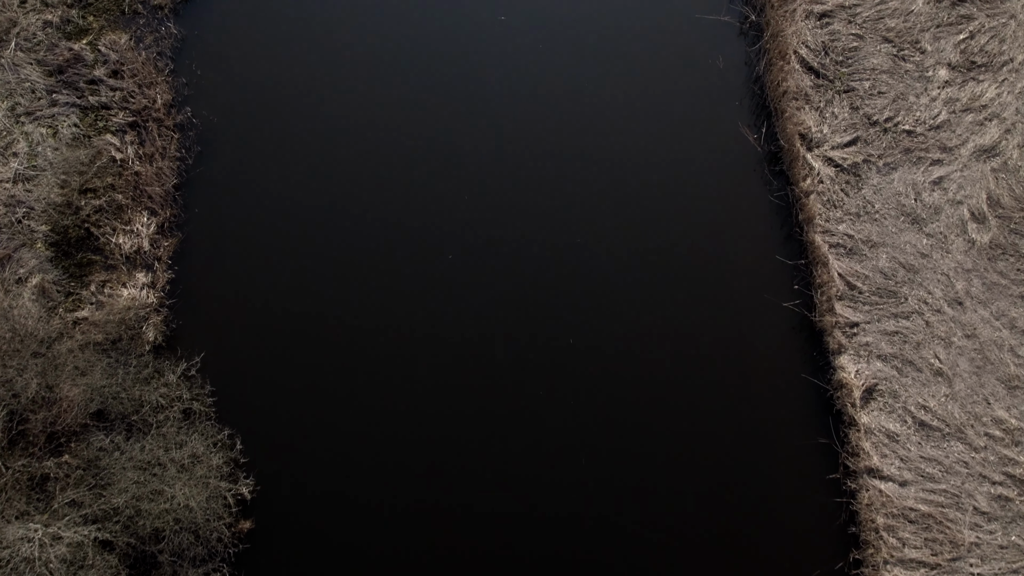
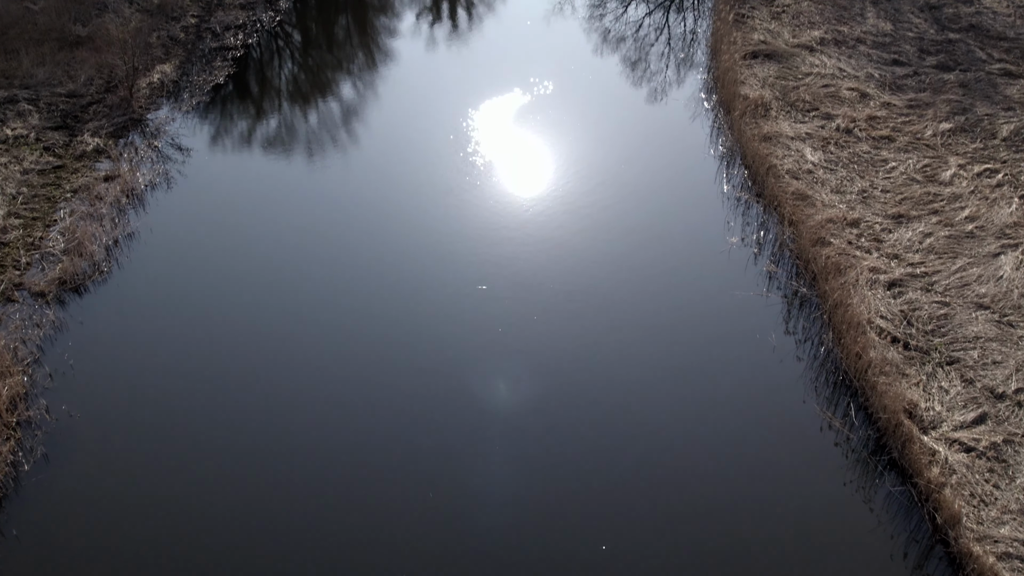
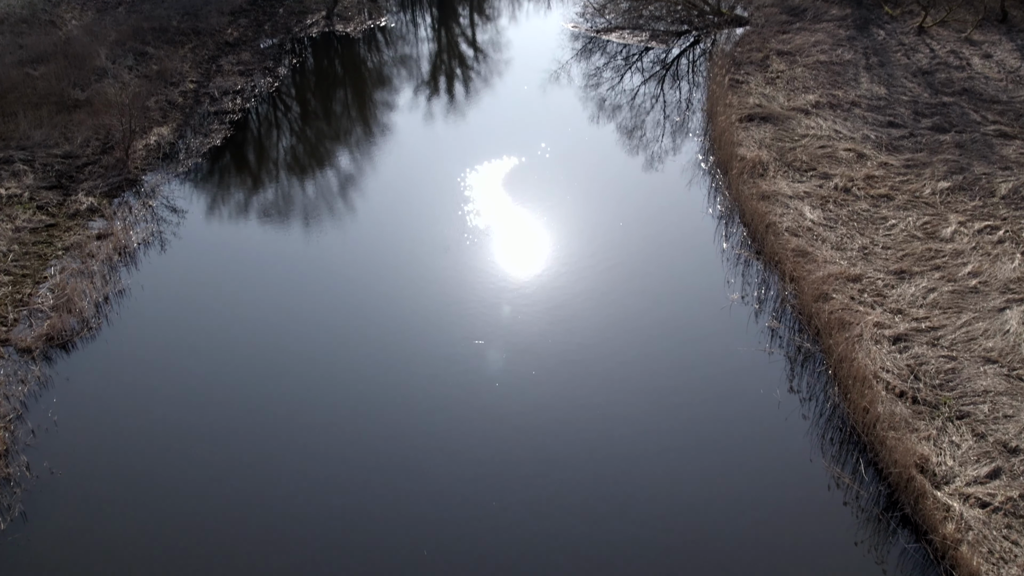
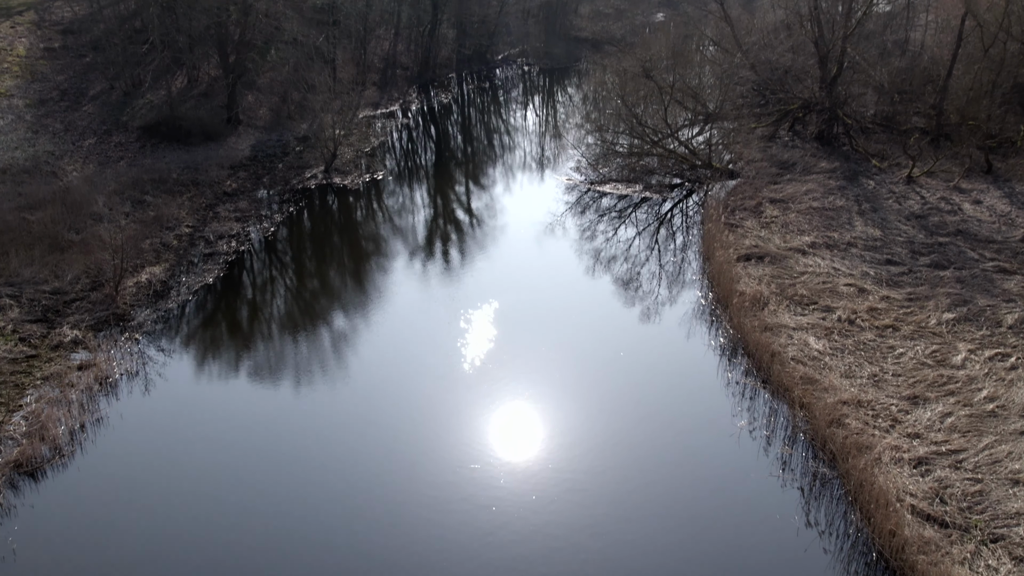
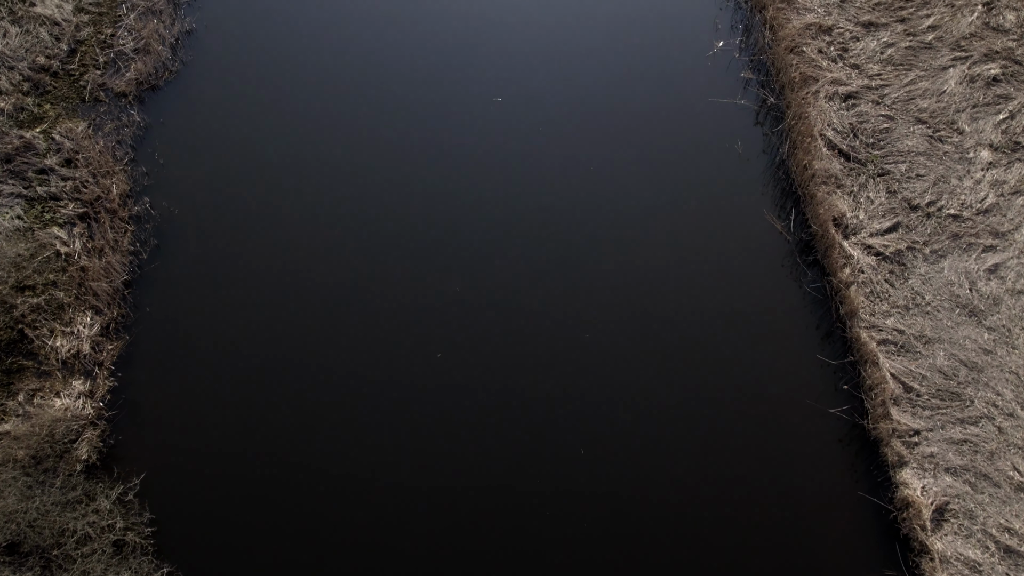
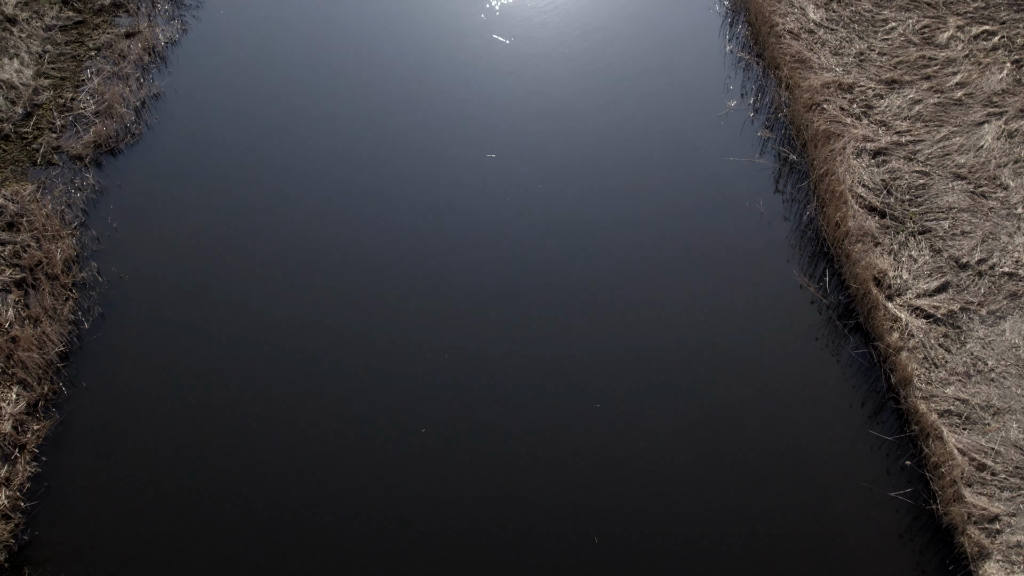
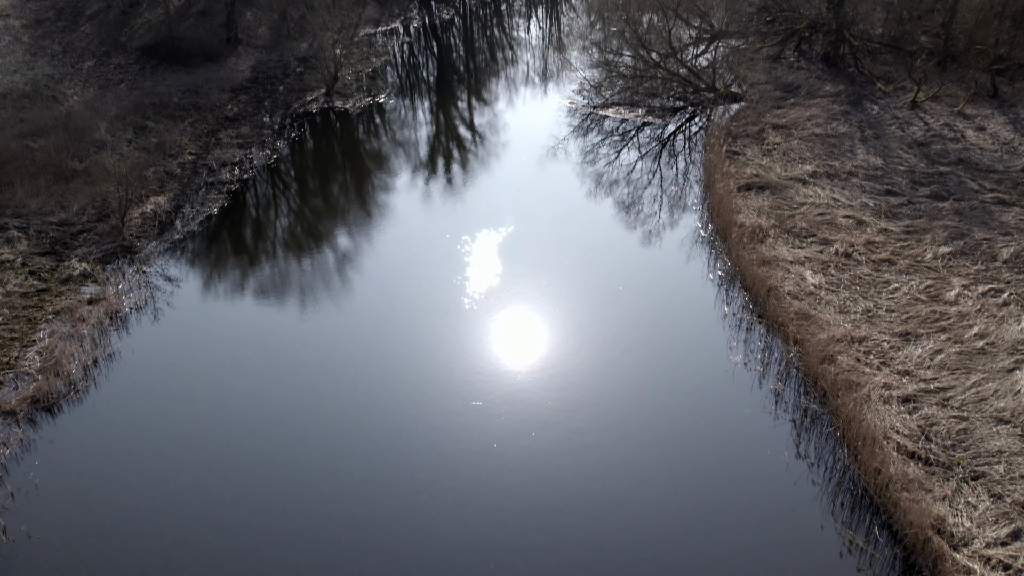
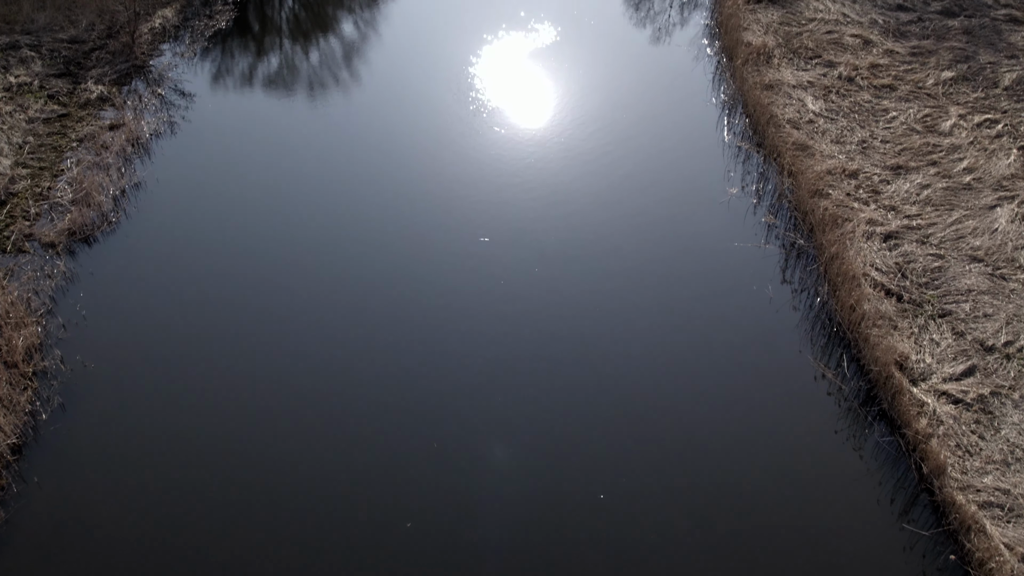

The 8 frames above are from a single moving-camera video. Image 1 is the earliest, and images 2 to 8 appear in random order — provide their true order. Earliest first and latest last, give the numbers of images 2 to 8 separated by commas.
5, 6, 8, 2, 3, 7, 4
